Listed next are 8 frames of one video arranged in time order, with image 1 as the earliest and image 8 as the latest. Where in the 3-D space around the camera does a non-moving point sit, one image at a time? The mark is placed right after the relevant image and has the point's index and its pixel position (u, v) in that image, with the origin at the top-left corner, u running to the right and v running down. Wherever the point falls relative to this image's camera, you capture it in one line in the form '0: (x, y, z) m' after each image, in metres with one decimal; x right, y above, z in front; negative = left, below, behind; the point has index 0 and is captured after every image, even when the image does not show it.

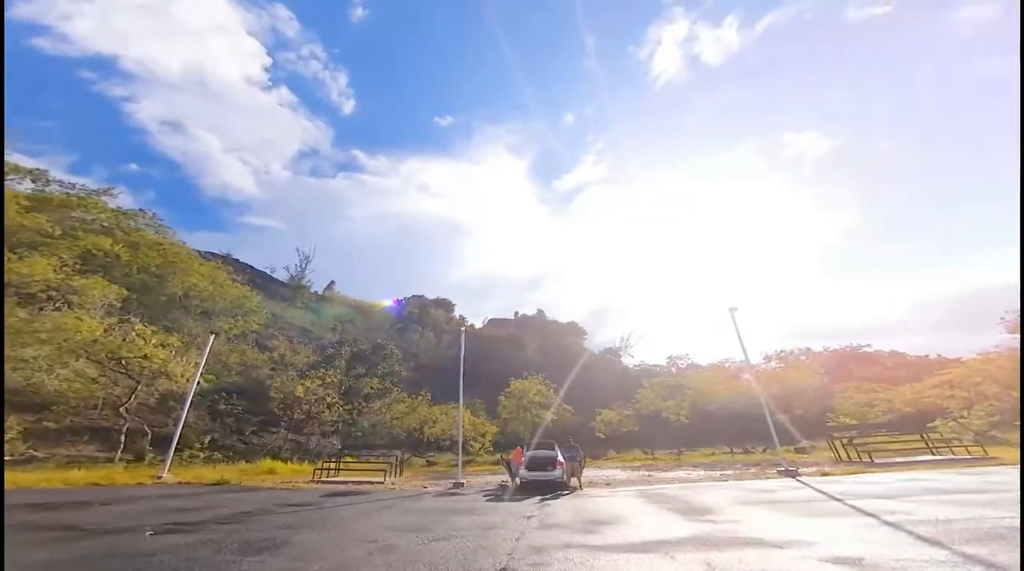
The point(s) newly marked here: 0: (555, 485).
0: (+1.0, -4.3, +14.5) m
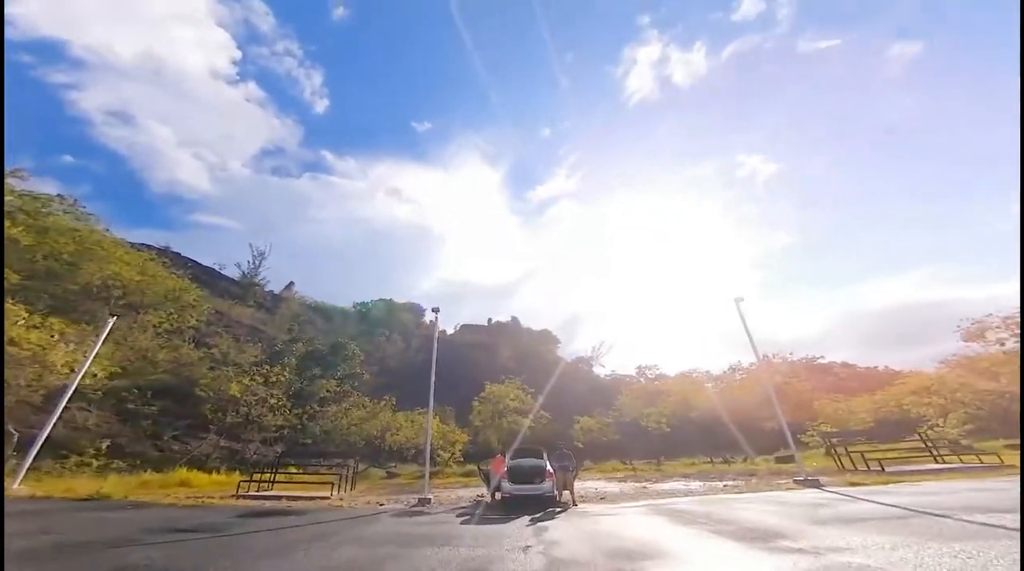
0: (+0.5, -3.9, +12.3) m
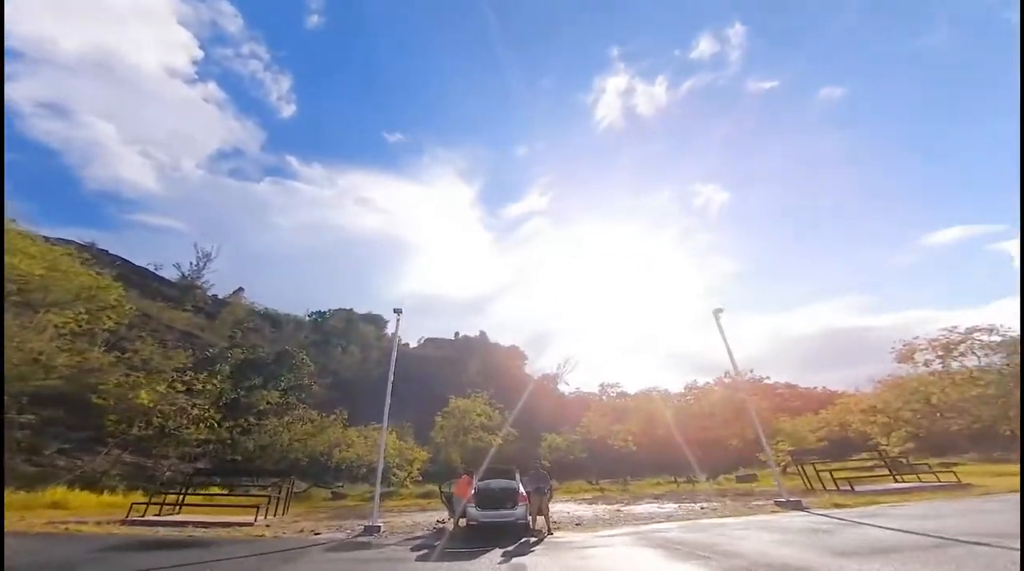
0: (0.0, -3.9, +10.9) m
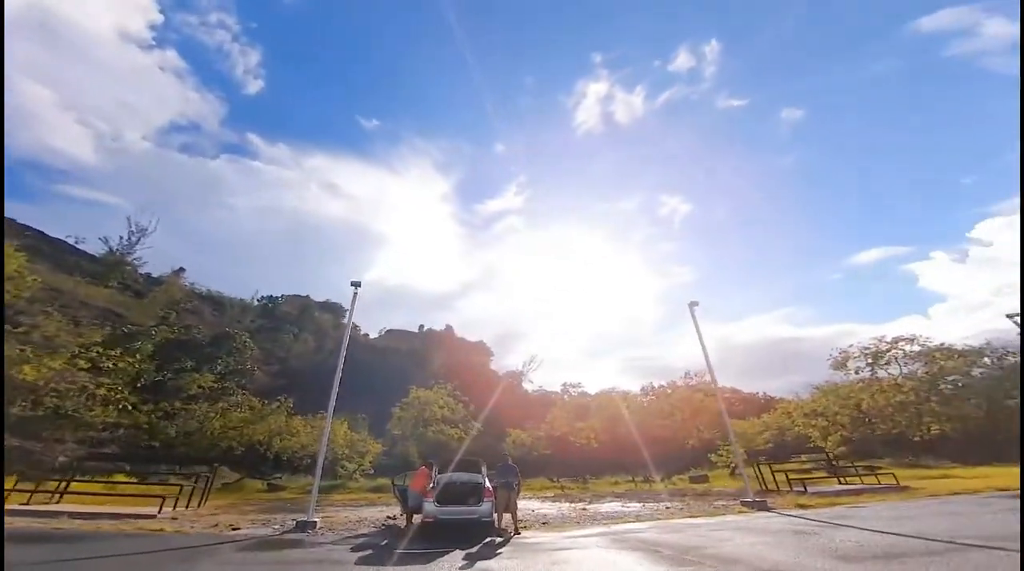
0: (-0.6, -3.5, +10.0) m
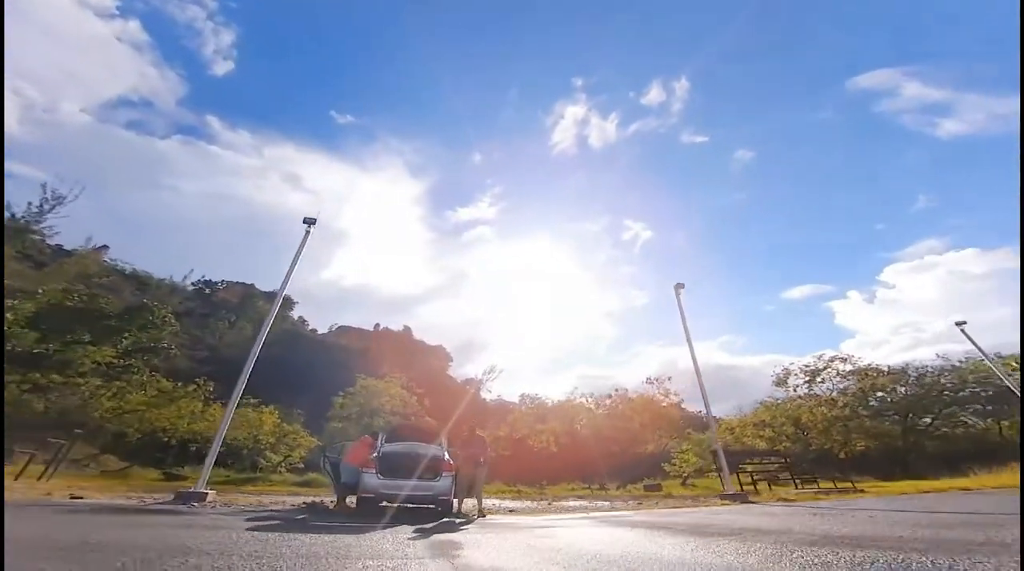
0: (-1.0, -2.7, +8.2) m
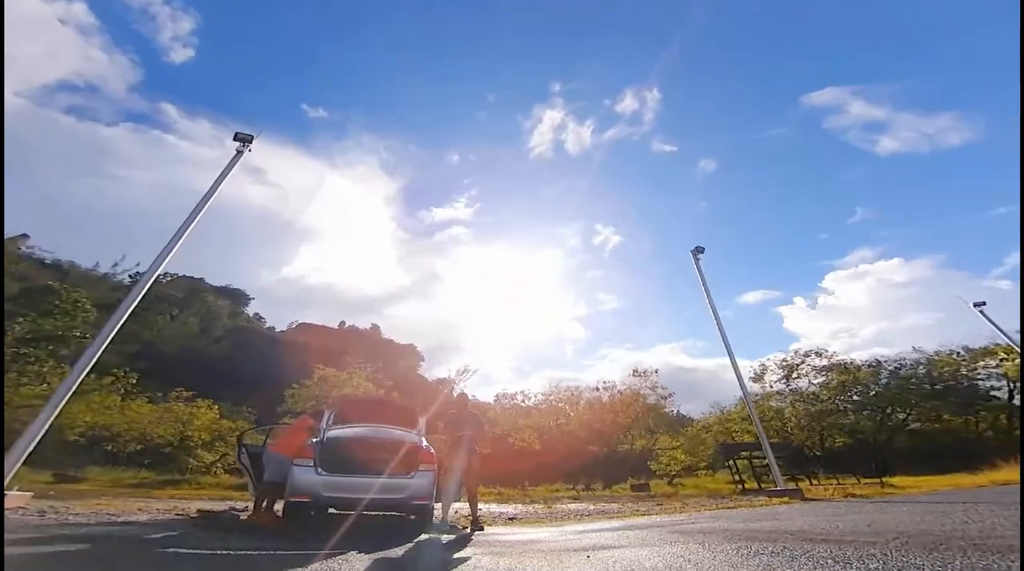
0: (-1.0, -2.1, +6.0) m
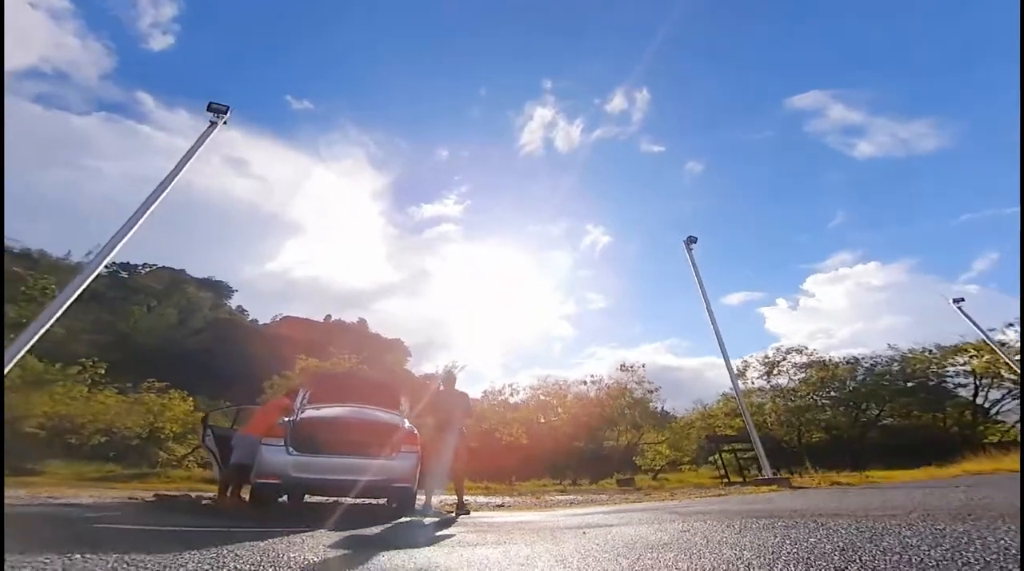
0: (-1.1, -1.8, +5.6) m
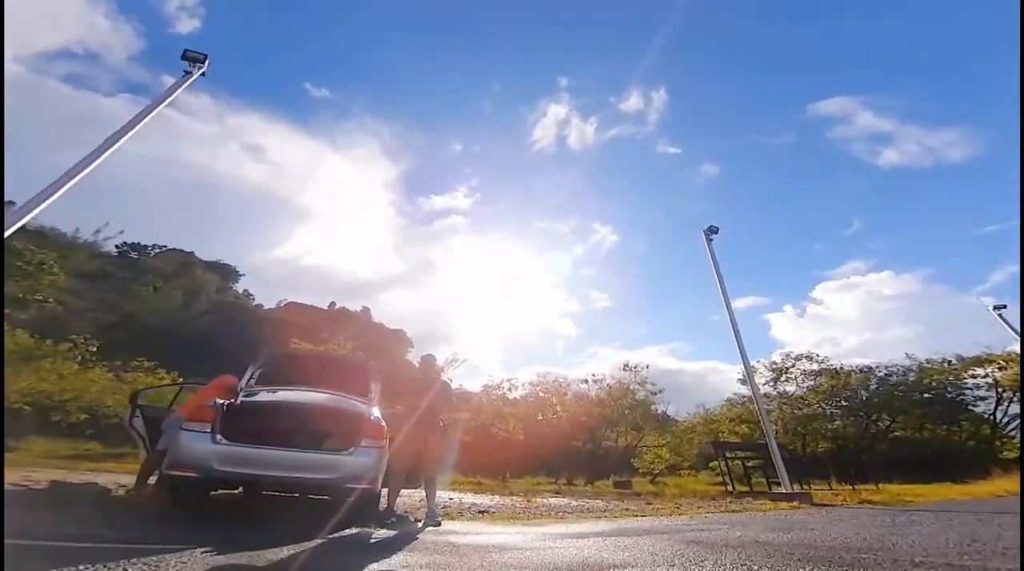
0: (-1.3, -1.7, +5.2) m
